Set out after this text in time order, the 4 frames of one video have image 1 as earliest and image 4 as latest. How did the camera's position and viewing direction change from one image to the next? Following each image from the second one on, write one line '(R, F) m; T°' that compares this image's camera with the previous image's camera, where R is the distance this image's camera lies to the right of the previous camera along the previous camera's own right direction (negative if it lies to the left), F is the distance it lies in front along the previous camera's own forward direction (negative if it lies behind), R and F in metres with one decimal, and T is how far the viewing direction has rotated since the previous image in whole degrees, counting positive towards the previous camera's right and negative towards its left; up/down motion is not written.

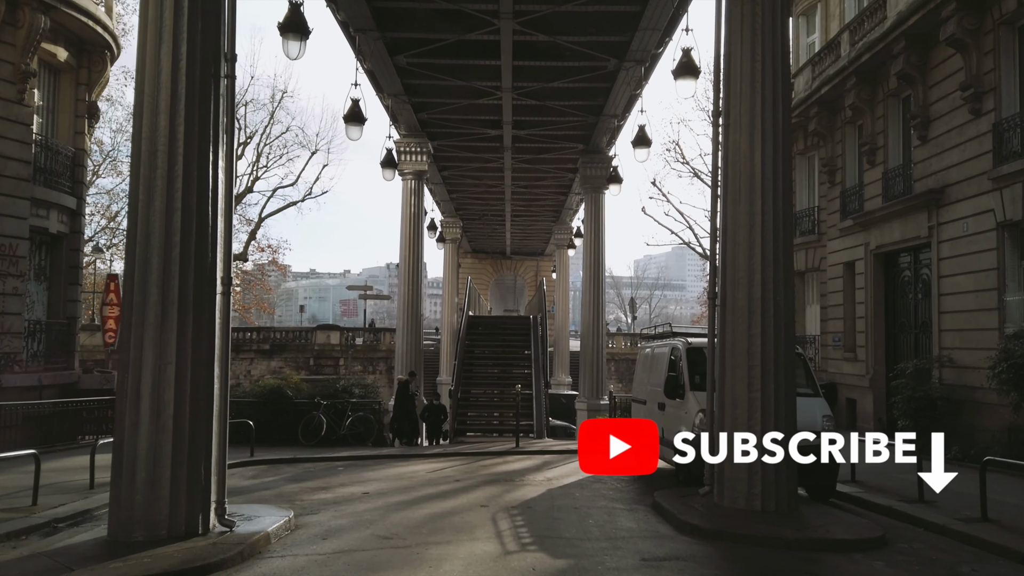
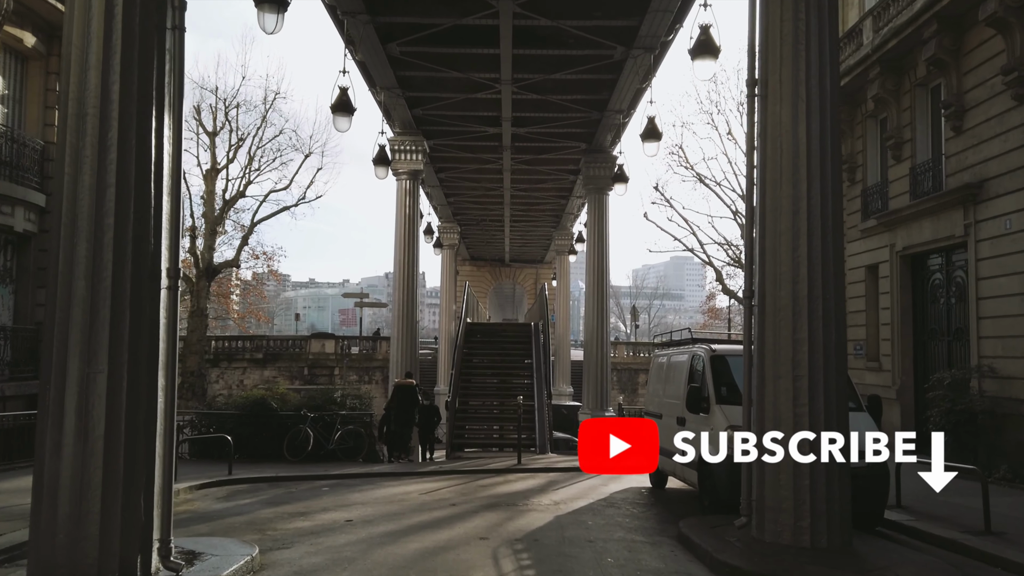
(0.0, +1.1) m; 0°
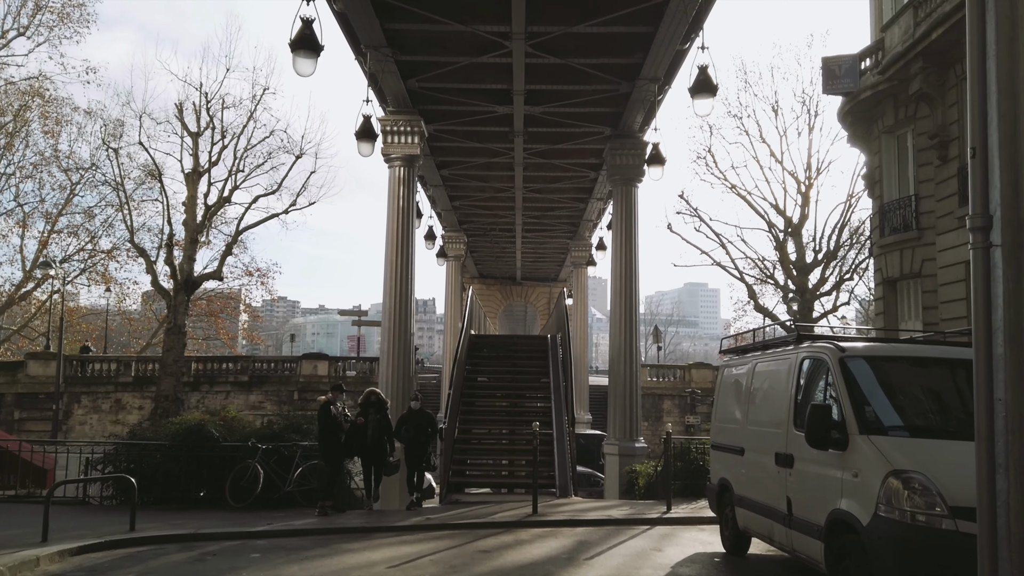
(0.0, +3.3) m; -1°
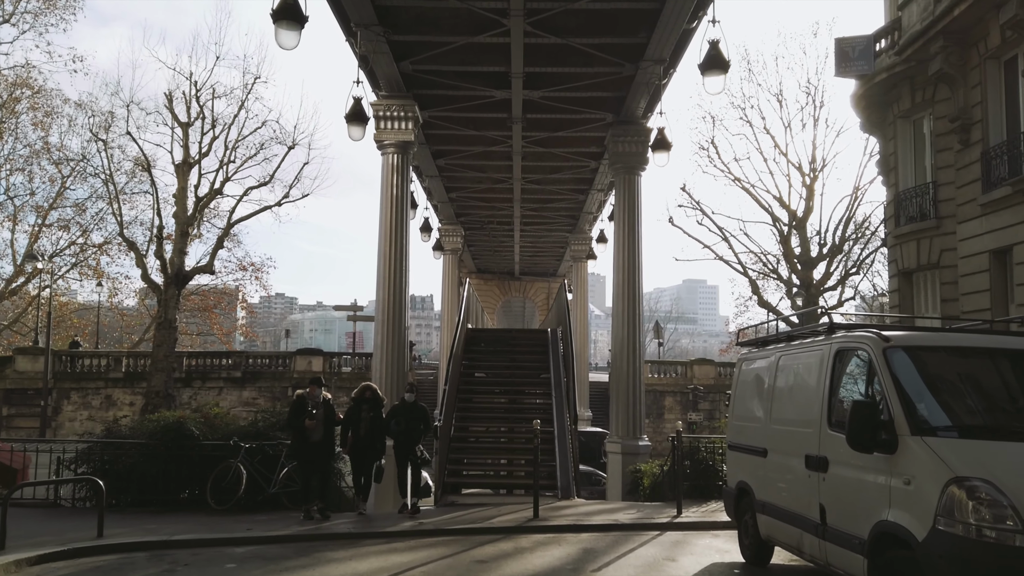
(0.0, +0.7) m; 0°
